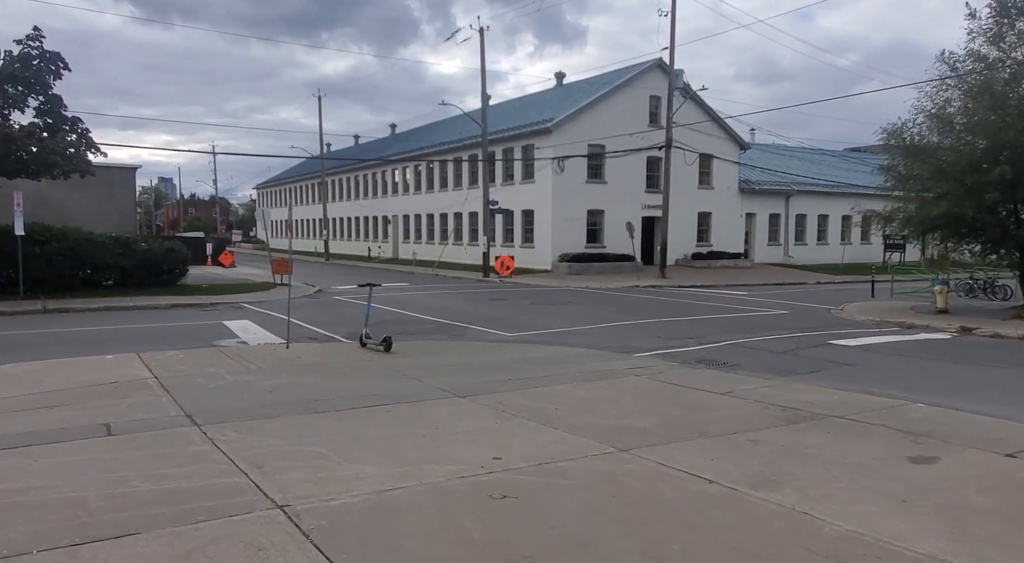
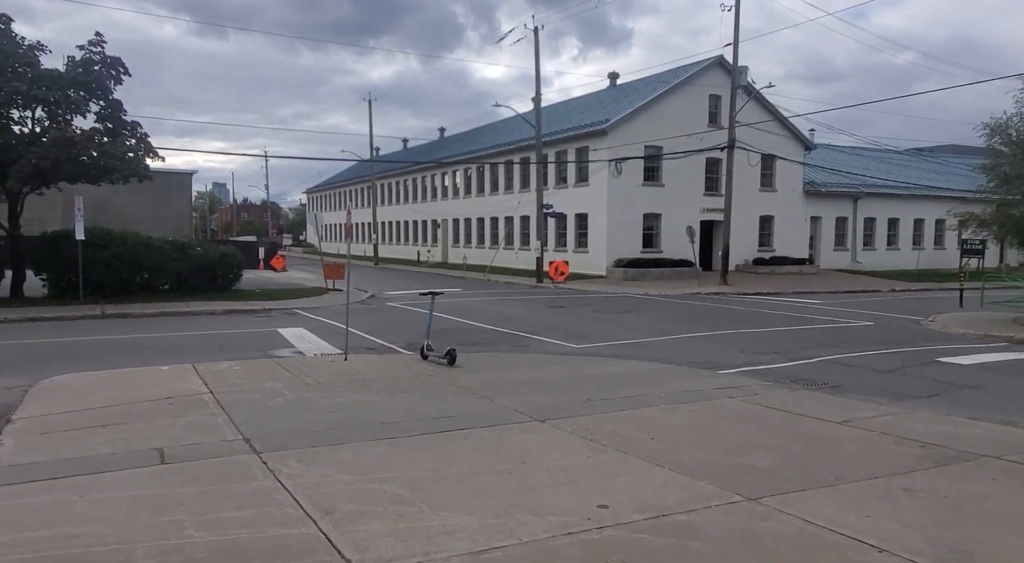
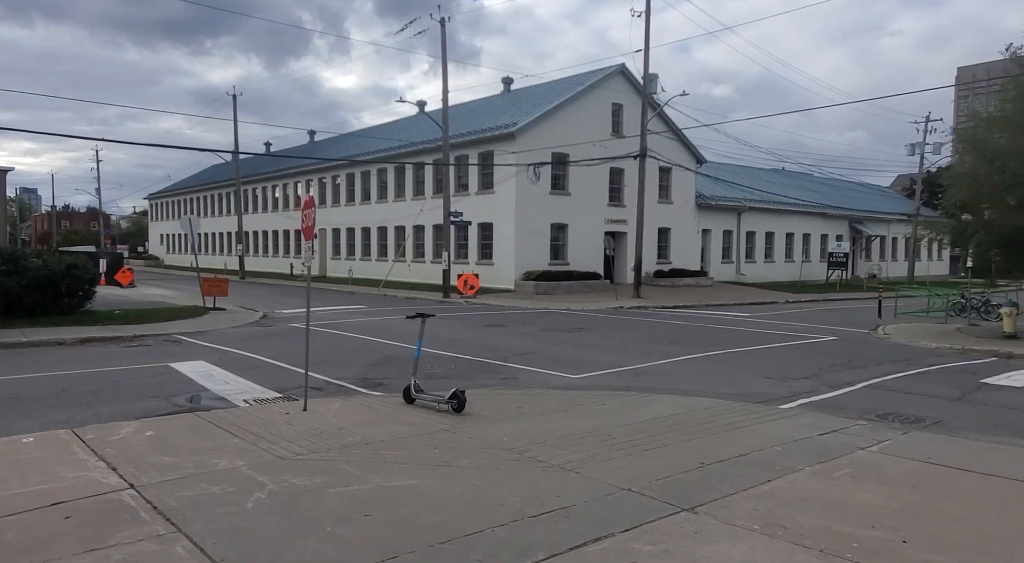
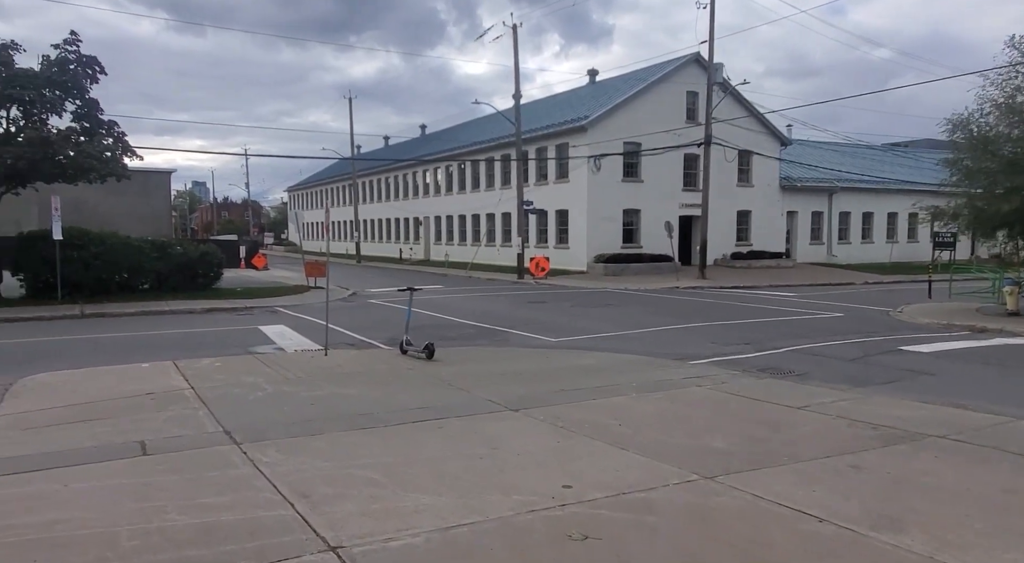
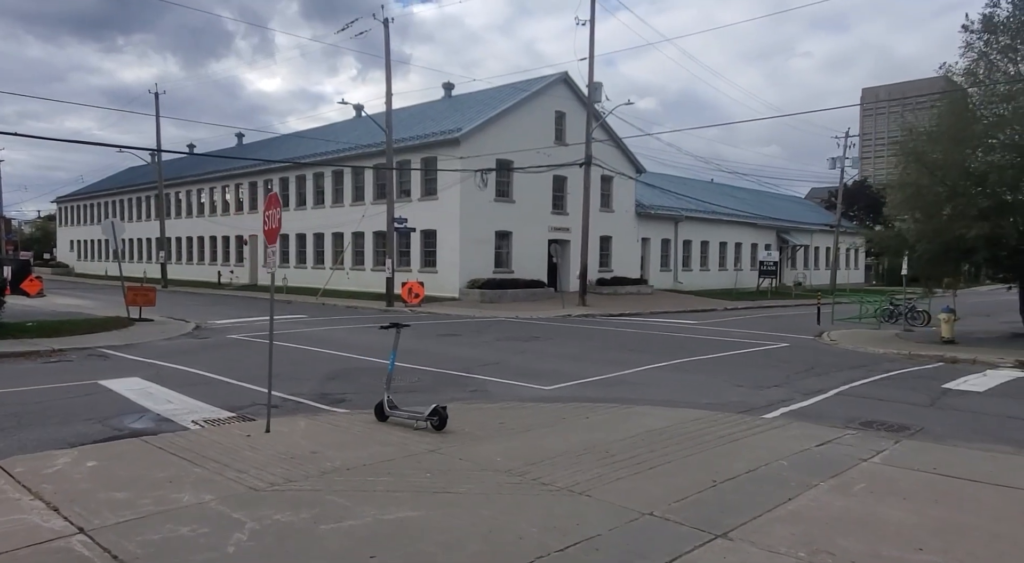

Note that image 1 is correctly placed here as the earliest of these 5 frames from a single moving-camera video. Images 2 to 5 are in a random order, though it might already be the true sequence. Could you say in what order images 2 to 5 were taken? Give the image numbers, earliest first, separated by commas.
4, 2, 3, 5
